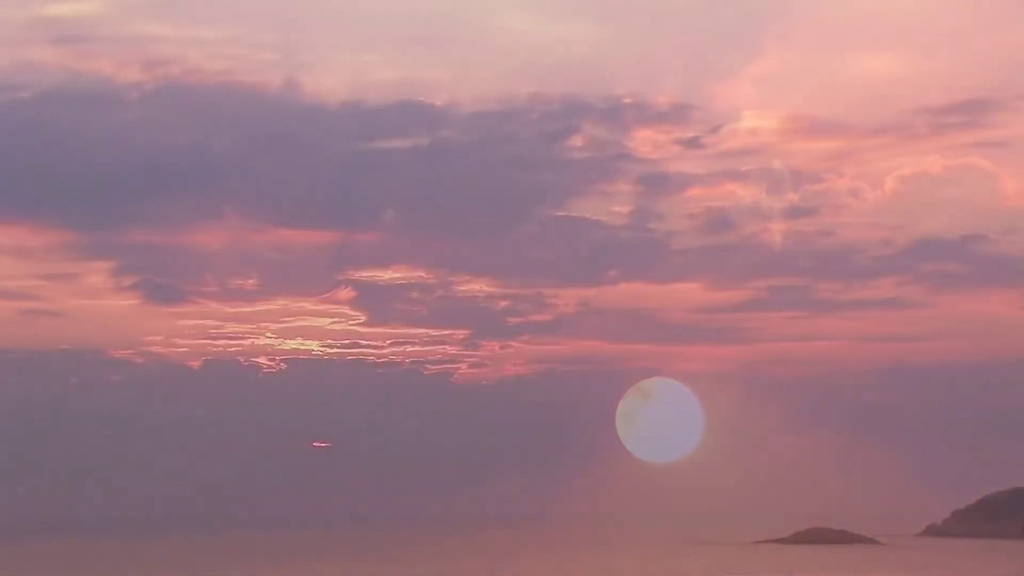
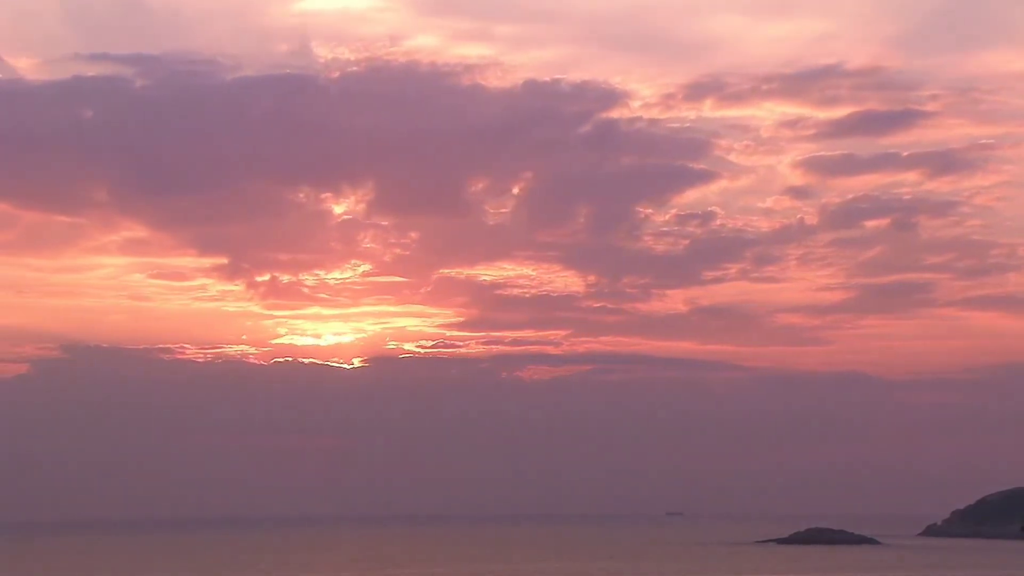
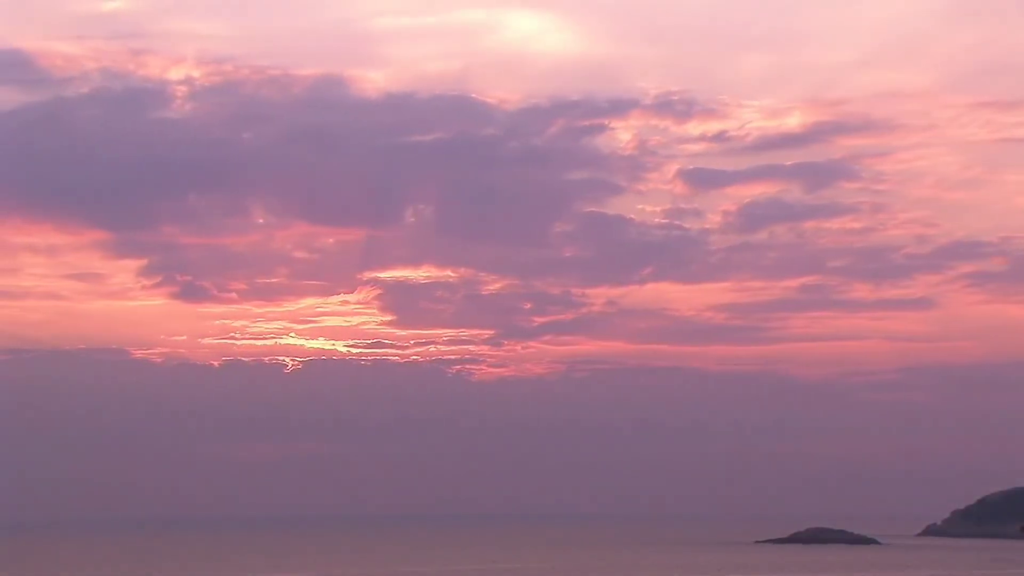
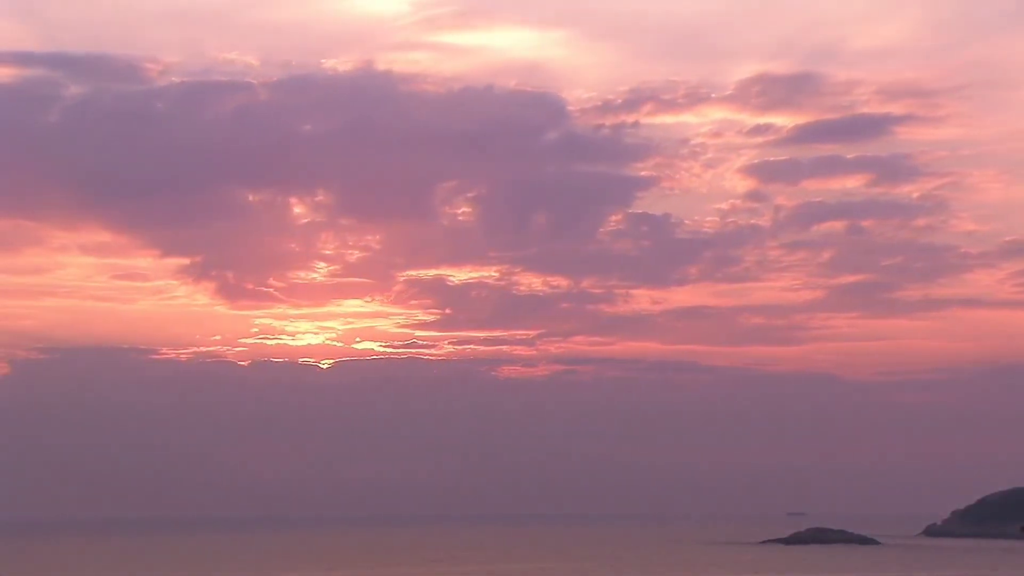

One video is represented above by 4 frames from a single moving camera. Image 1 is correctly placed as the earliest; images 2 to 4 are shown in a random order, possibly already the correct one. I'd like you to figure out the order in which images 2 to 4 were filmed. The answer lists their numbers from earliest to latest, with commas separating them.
3, 4, 2
